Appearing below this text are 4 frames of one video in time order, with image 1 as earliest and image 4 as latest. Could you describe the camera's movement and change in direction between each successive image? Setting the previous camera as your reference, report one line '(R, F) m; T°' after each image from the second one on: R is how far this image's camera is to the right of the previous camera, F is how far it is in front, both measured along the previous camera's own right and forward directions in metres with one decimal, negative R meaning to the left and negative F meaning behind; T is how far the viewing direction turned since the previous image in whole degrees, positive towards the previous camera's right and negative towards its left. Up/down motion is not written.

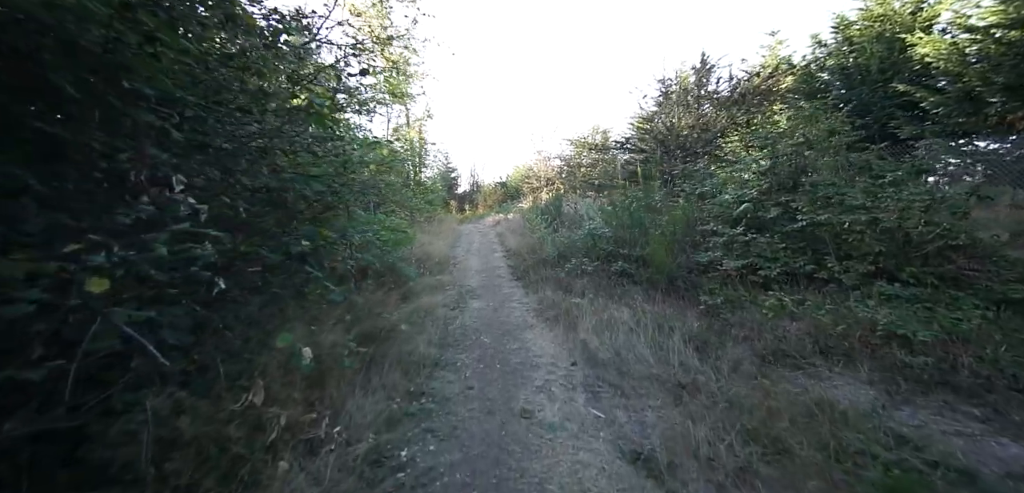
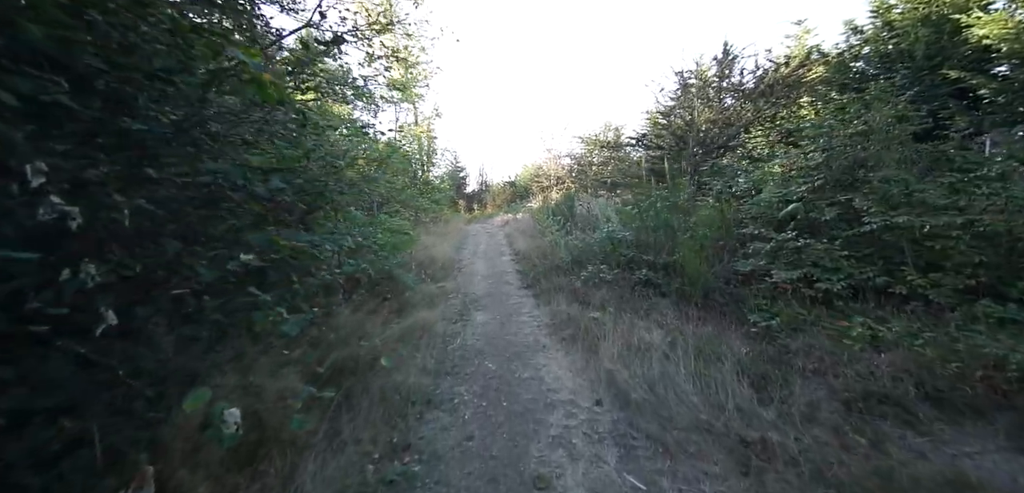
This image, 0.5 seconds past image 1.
(0.0, +0.5) m; -1°
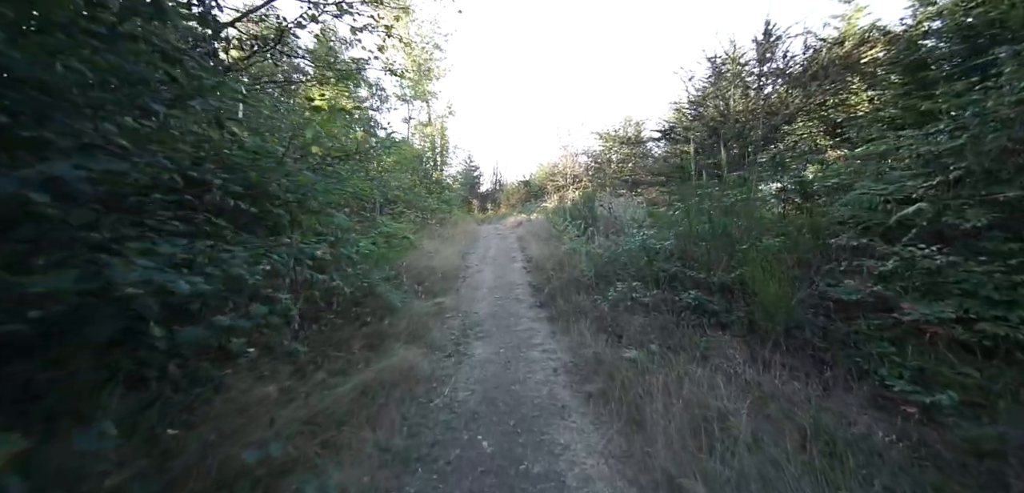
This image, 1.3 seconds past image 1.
(0.0, +0.9) m; -2°
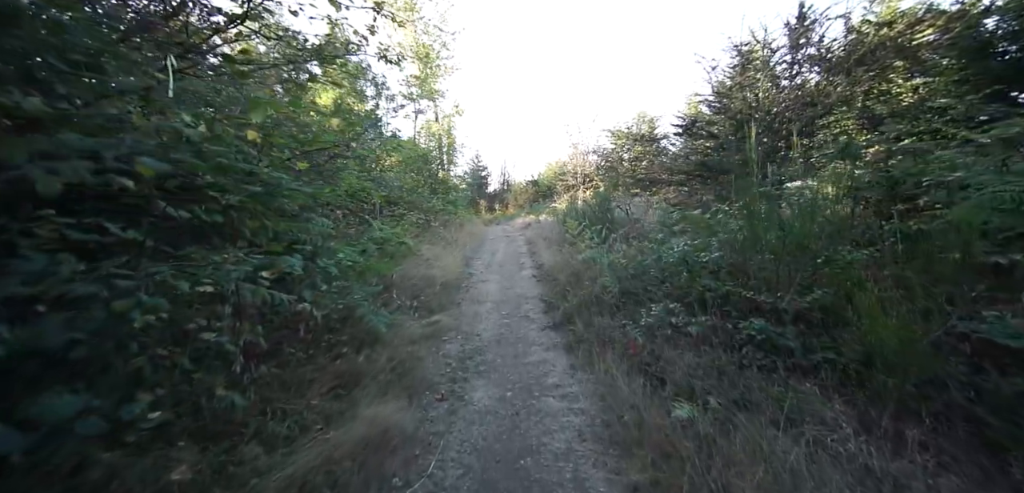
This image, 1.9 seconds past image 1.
(0.0, +0.7) m; -1°
